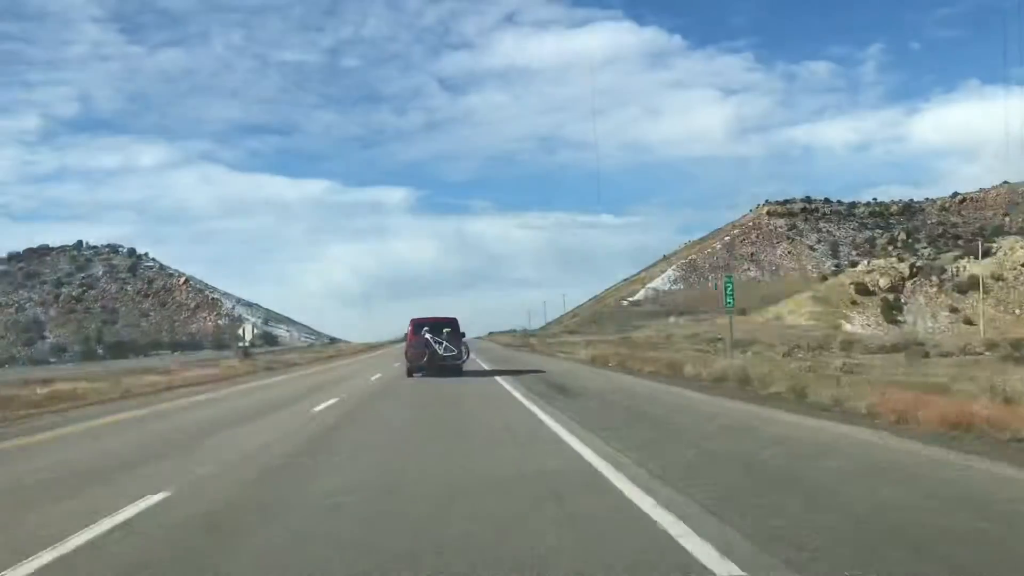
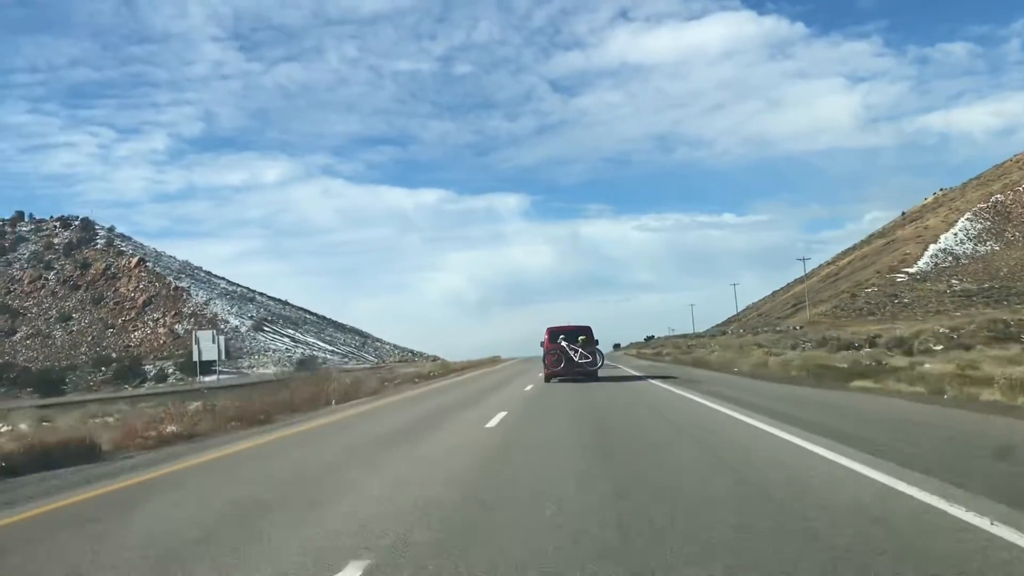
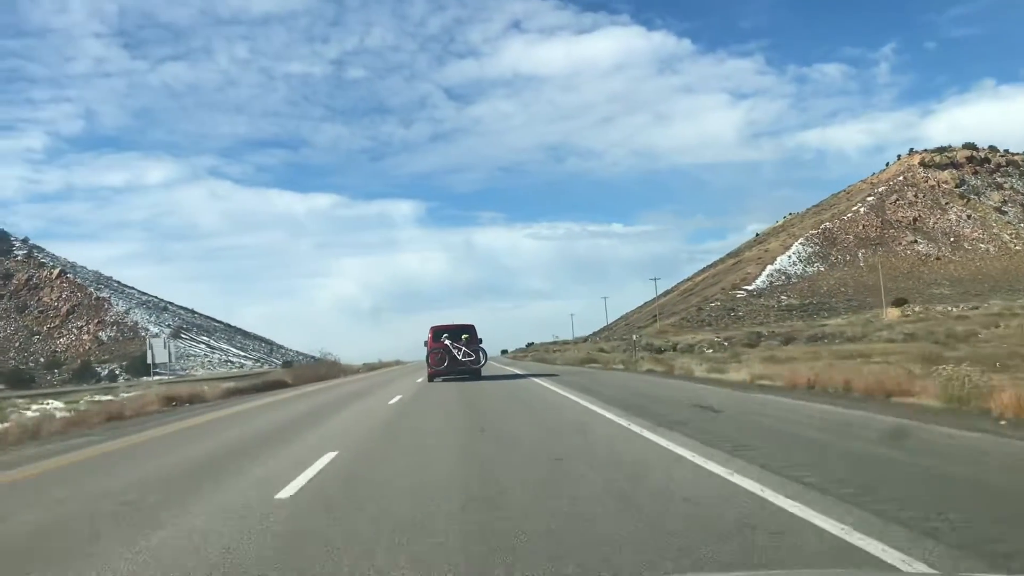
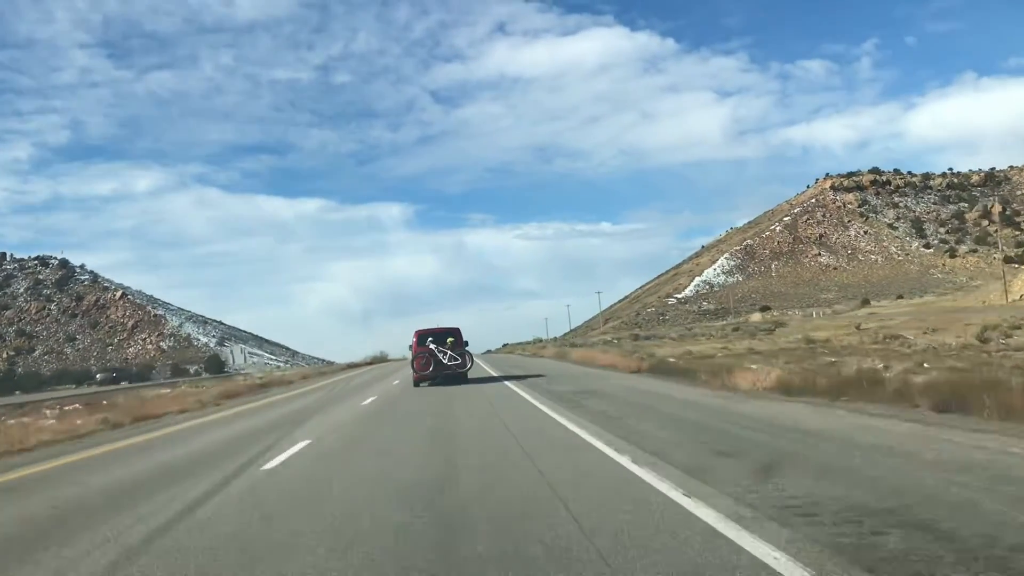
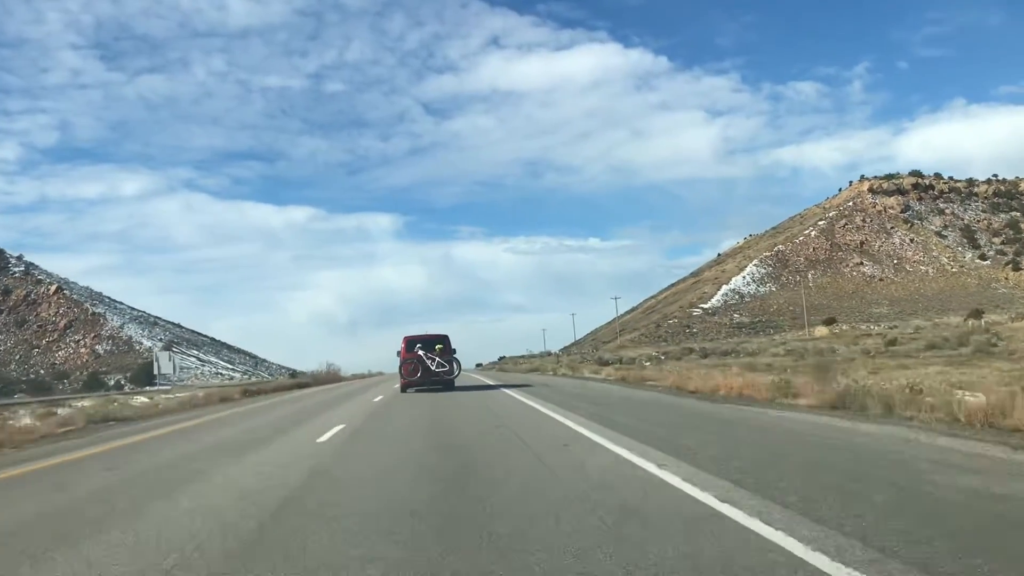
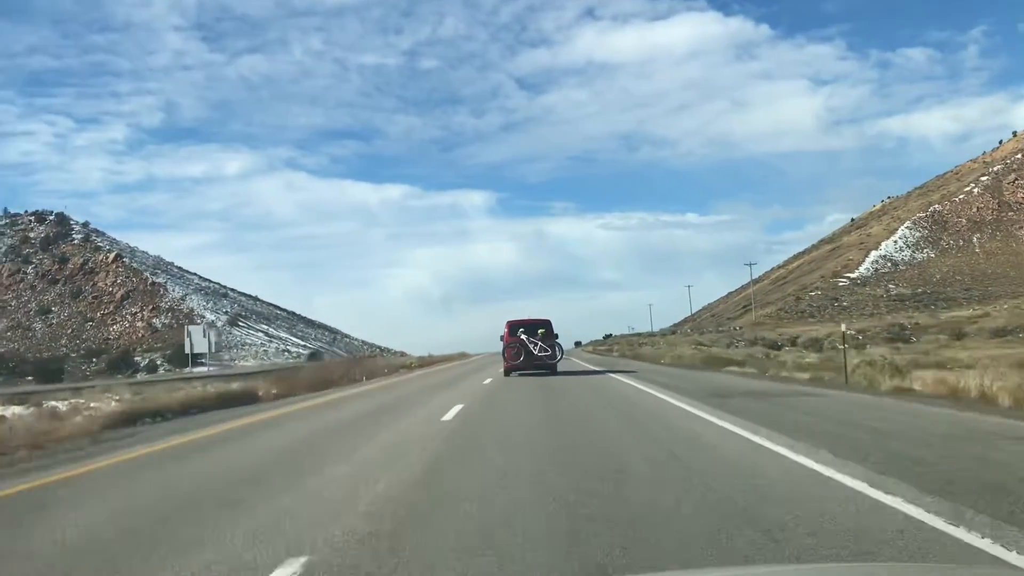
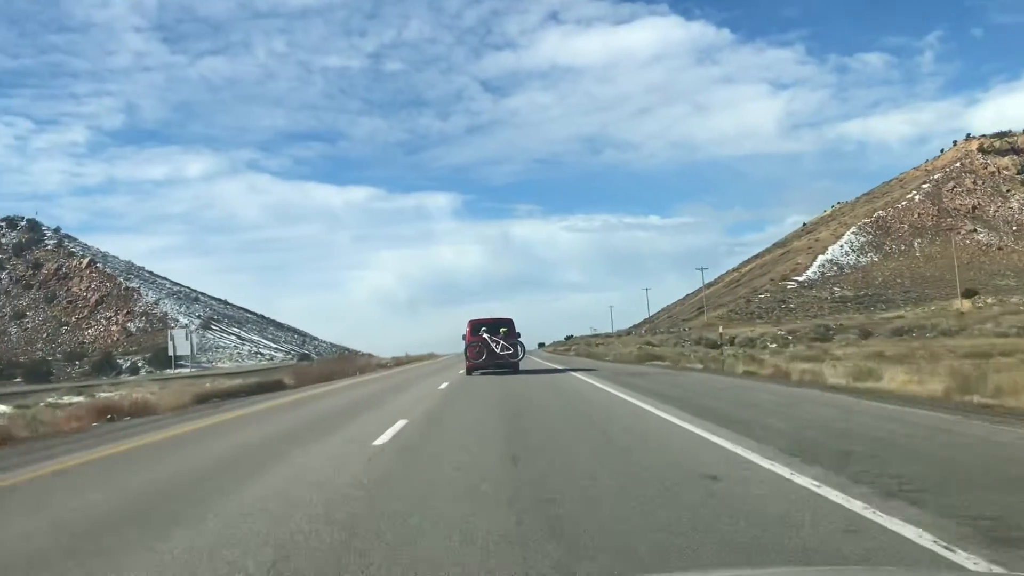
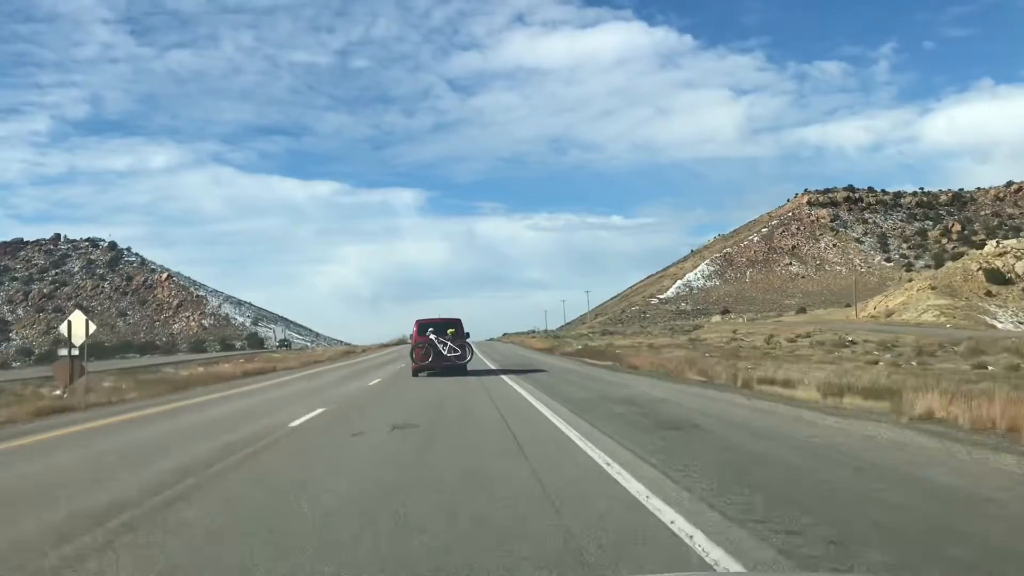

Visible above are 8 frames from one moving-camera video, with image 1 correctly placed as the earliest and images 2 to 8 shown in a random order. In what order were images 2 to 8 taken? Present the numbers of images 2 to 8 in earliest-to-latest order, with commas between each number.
8, 4, 5, 3, 7, 6, 2
